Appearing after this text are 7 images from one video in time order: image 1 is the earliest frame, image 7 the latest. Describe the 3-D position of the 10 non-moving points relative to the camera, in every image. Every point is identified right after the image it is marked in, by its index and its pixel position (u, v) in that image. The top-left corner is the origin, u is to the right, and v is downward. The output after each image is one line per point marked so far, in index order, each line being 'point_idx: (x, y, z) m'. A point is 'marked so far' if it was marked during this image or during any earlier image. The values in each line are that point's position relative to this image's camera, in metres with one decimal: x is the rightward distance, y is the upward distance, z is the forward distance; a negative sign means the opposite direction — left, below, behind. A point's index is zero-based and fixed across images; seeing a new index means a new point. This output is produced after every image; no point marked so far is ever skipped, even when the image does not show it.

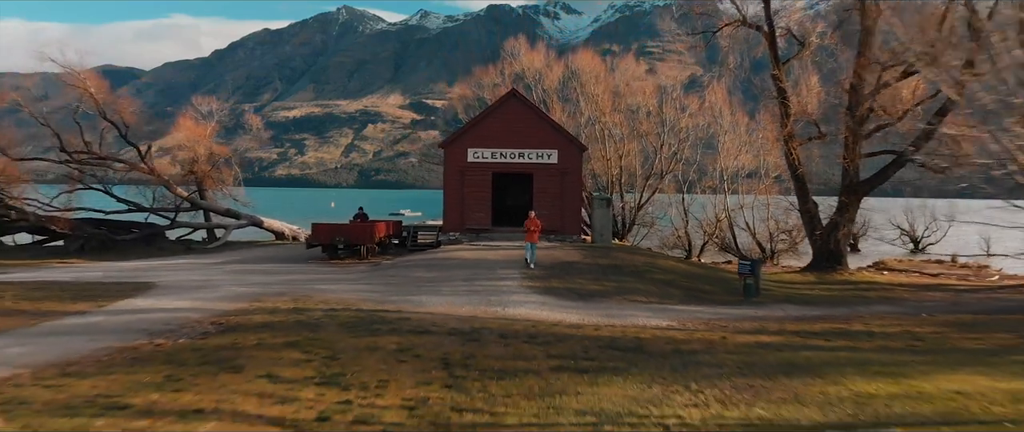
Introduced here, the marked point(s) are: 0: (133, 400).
0: (-1.7, -0.9, +6.1) m
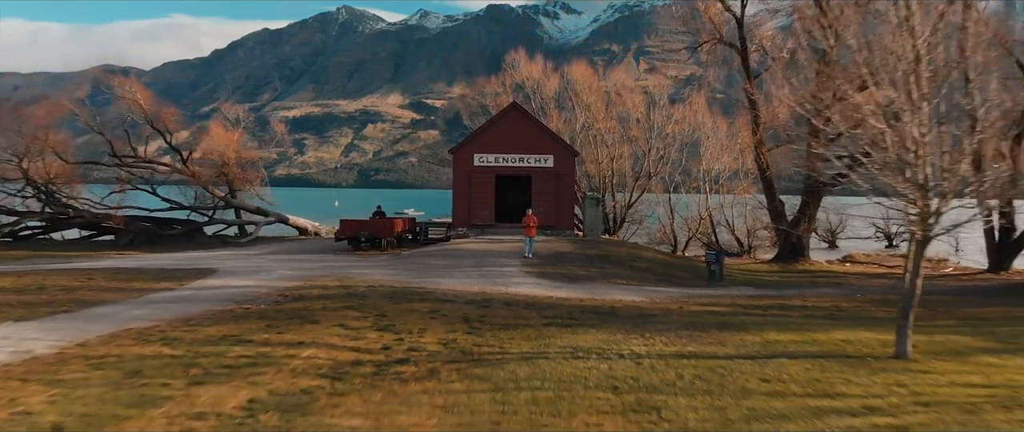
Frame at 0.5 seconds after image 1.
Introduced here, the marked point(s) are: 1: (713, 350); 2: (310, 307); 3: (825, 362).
0: (-1.7, -0.8, +8.7) m
1: (+1.4, -0.9, +8.9) m
2: (-1.7, -0.8, +10.8) m
3: (+2.1, -1.0, +8.7) m
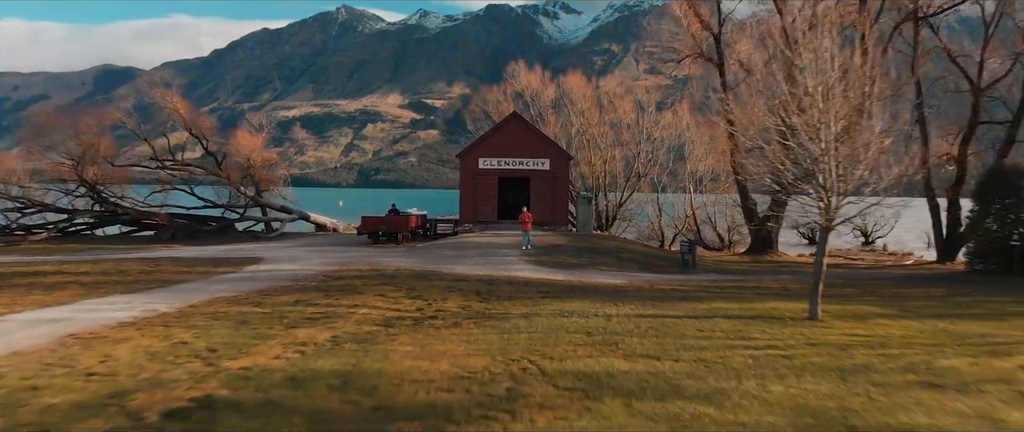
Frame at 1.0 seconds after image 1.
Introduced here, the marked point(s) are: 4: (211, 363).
0: (-1.7, -0.8, +11.4) m
1: (+1.4, -0.9, +11.7) m
2: (-1.6, -0.7, +13.5) m
3: (+2.1, -0.9, +11.4) m
4: (-1.7, -0.9, +7.8) m
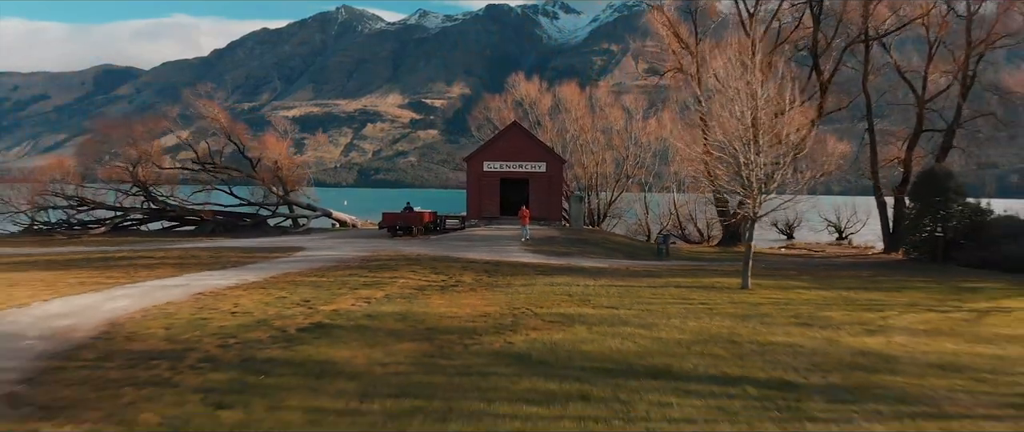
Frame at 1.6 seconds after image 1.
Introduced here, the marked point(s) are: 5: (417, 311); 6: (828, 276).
0: (-1.7, -0.7, +15.0) m
1: (+1.4, -0.8, +15.3) m
2: (-1.6, -0.6, +17.1) m
3: (+2.2, -0.8, +15.0) m
4: (-1.7, -0.8, +11.4) m
5: (-0.8, -0.8, +11.4) m
6: (+4.9, -0.9, +19.6) m
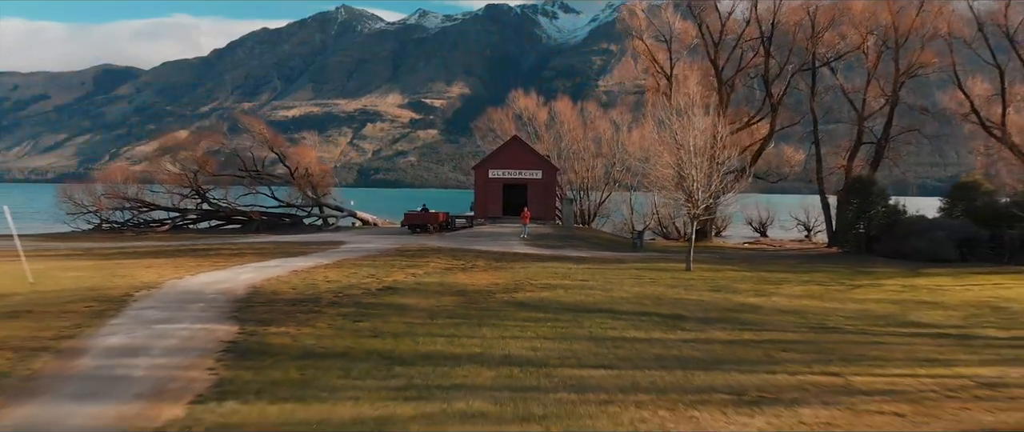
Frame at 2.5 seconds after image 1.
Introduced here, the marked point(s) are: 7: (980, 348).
0: (-1.6, -0.7, +20.3) m
1: (+1.5, -0.8, +20.5) m
2: (-1.6, -0.7, +22.4) m
3: (+2.2, -0.8, +20.3) m
4: (-1.7, -0.8, +16.7) m
5: (-0.8, -0.8, +16.6) m
6: (+4.9, -0.9, +24.9) m
7: (+4.2, -1.2, +11.6) m
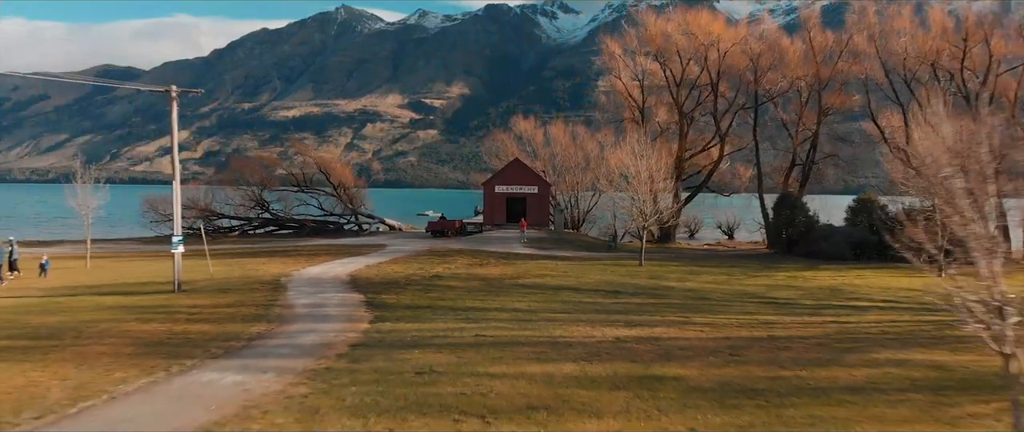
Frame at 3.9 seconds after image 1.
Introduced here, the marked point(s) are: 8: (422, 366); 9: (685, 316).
0: (-1.6, -1.0, +28.9) m
1: (+1.5, -1.1, +29.2) m
2: (-1.5, -0.9, +31.0) m
3: (+2.3, -1.1, +28.9) m
4: (-1.6, -1.1, +25.3) m
5: (-0.7, -1.1, +25.2) m
6: (+5.0, -1.2, +33.5) m
7: (+4.3, -1.4, +20.2) m
8: (-0.9, -1.4, +12.5) m
9: (+2.5, -1.4, +18.2) m
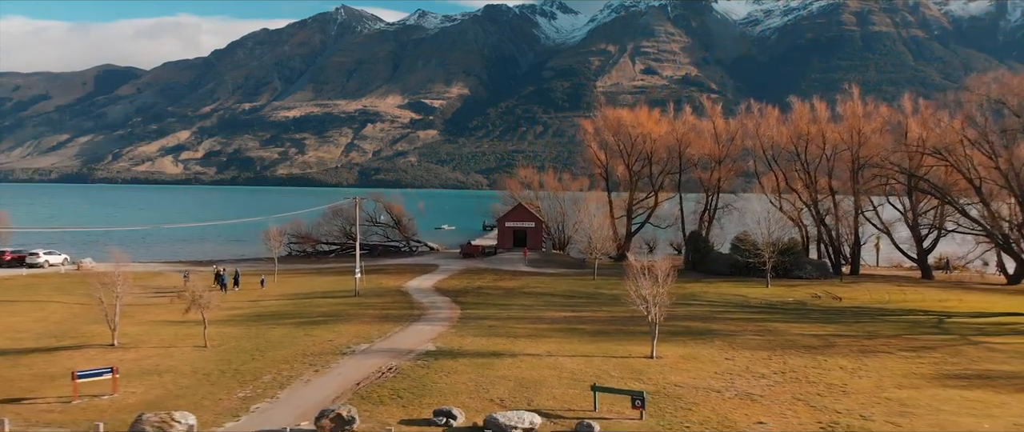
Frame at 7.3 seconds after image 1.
0: (-1.3, -2.4, +51.1) m
1: (+1.8, -2.5, +51.3) m
2: (-1.2, -2.4, +53.1) m
3: (+2.5, -2.6, +51.0) m
4: (-1.3, -2.5, +47.5) m
5: (-0.4, -2.6, +47.4) m
6: (+5.2, -2.6, +55.7) m
7: (+4.6, -2.9, +42.4) m
8: (-0.6, -2.9, +34.7) m
9: (+2.8, -2.9, +40.4) m
